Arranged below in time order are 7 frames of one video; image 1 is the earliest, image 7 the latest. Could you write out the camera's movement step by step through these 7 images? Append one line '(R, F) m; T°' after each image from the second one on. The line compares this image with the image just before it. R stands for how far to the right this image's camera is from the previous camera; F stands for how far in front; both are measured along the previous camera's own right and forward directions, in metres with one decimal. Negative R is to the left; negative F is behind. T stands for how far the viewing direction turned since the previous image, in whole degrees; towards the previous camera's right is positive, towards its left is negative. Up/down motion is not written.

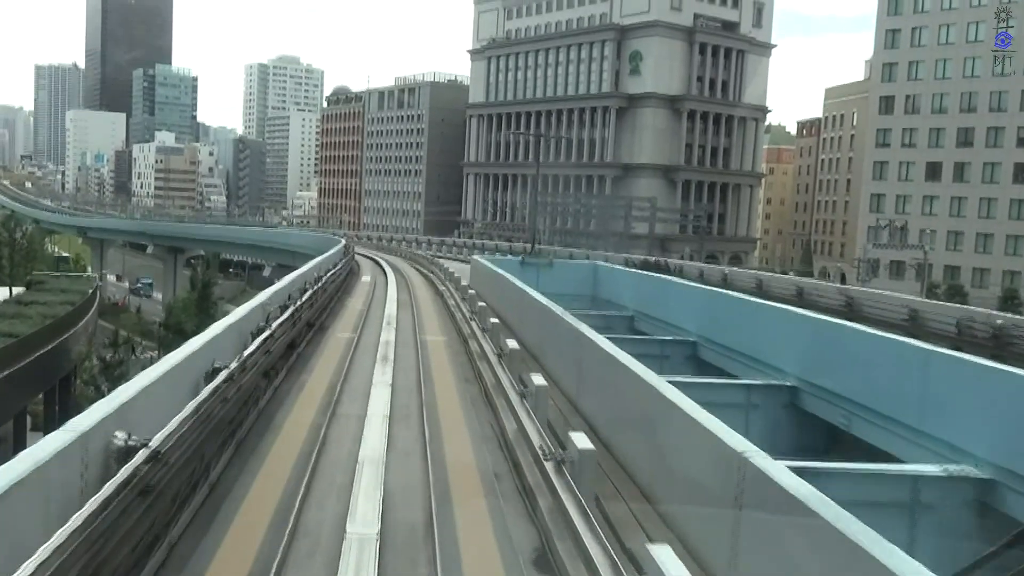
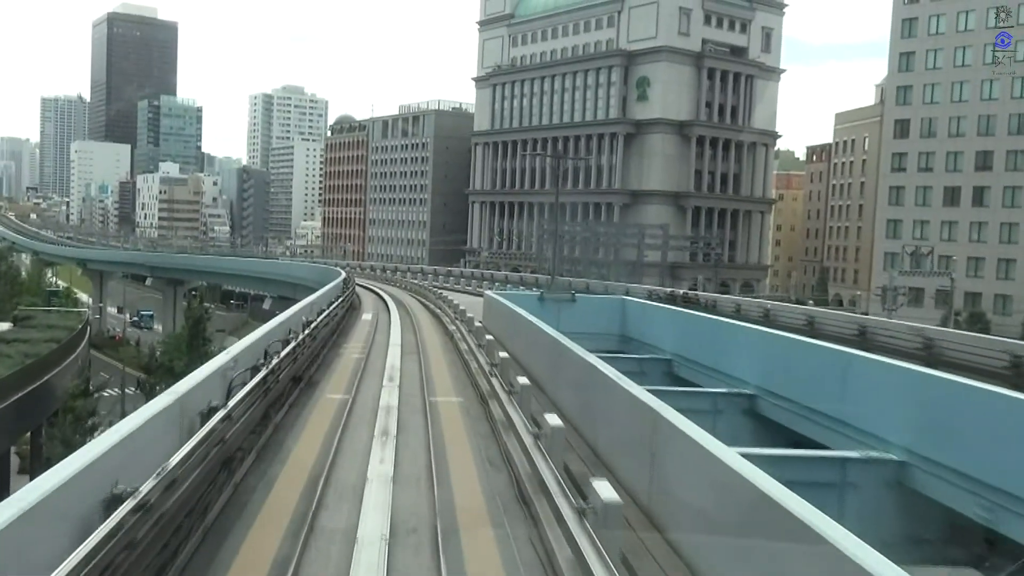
(-0.2, +1.3) m; 0°
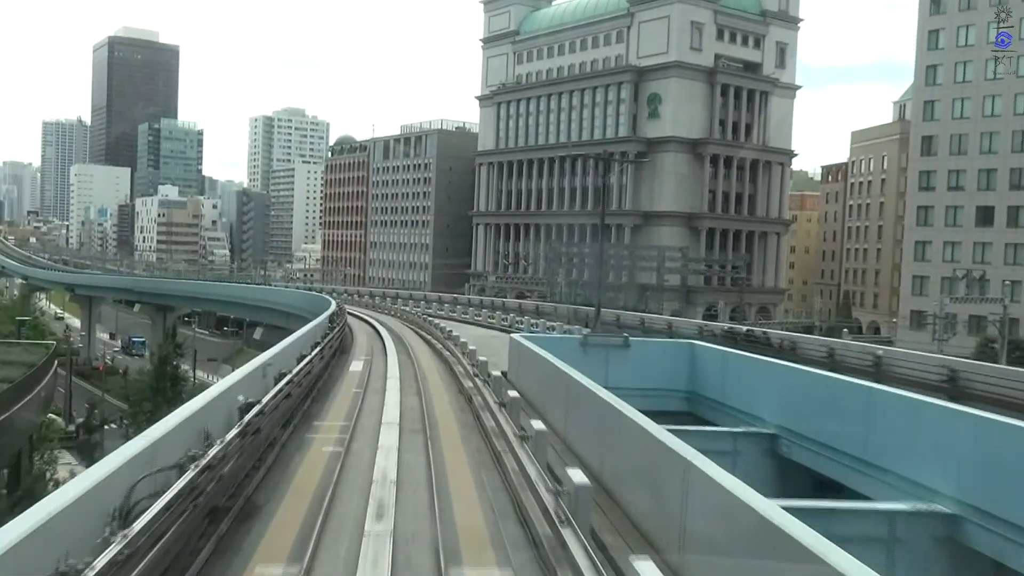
(-0.3, +2.6) m; 0°
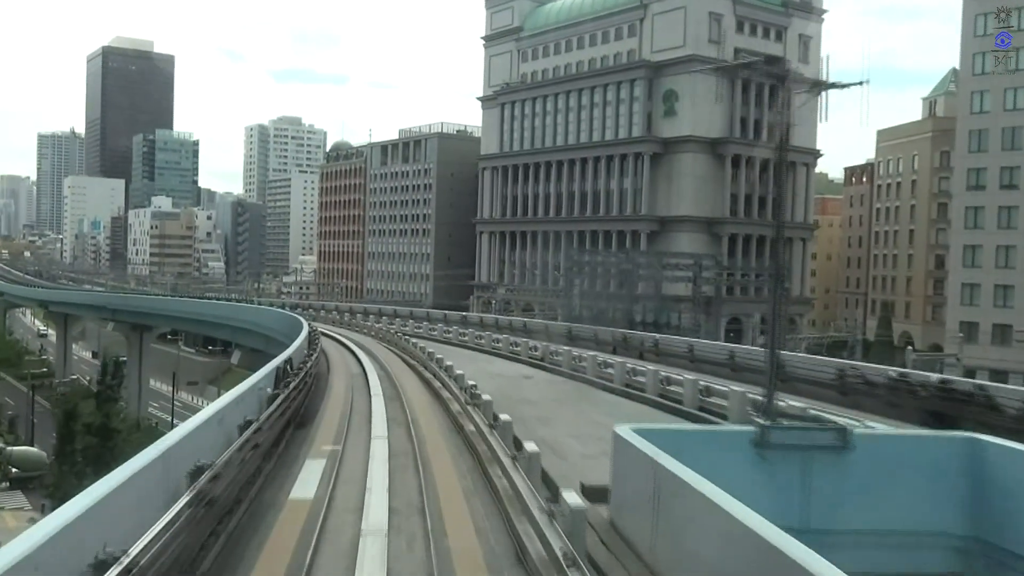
(-0.5, +4.2) m; 0°
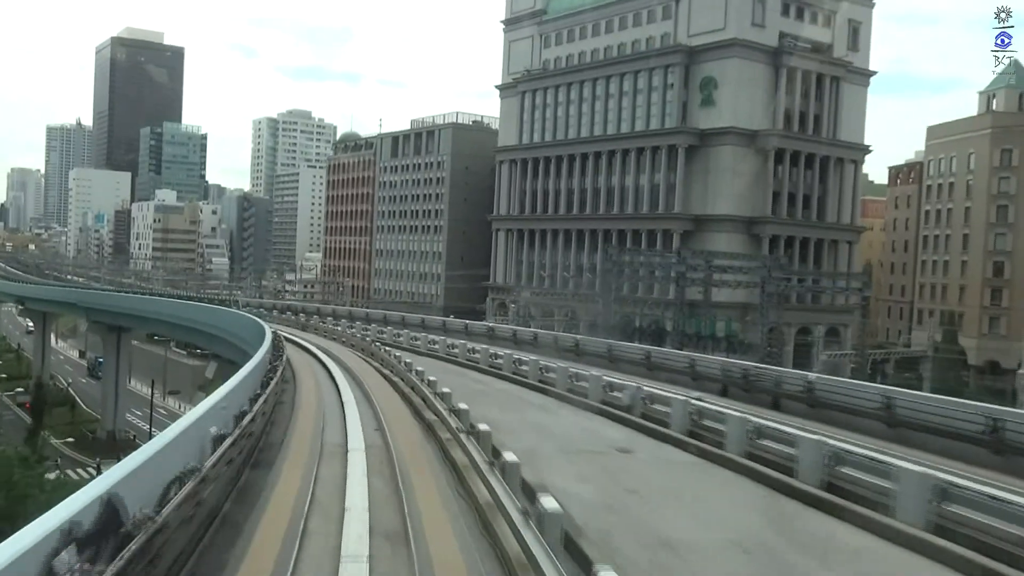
(-0.6, +4.7) m; -1°
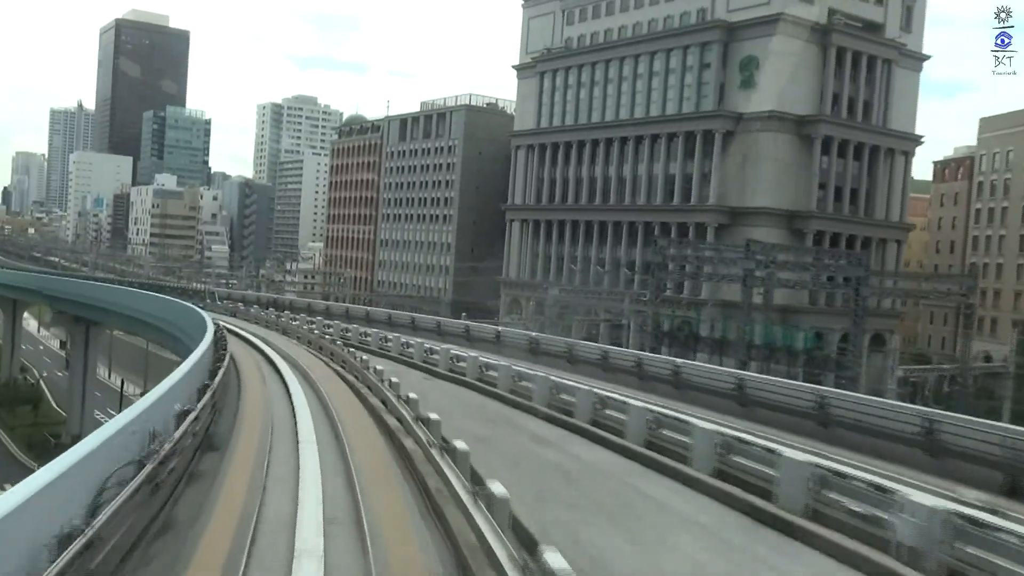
(-0.7, +4.5) m; 0°
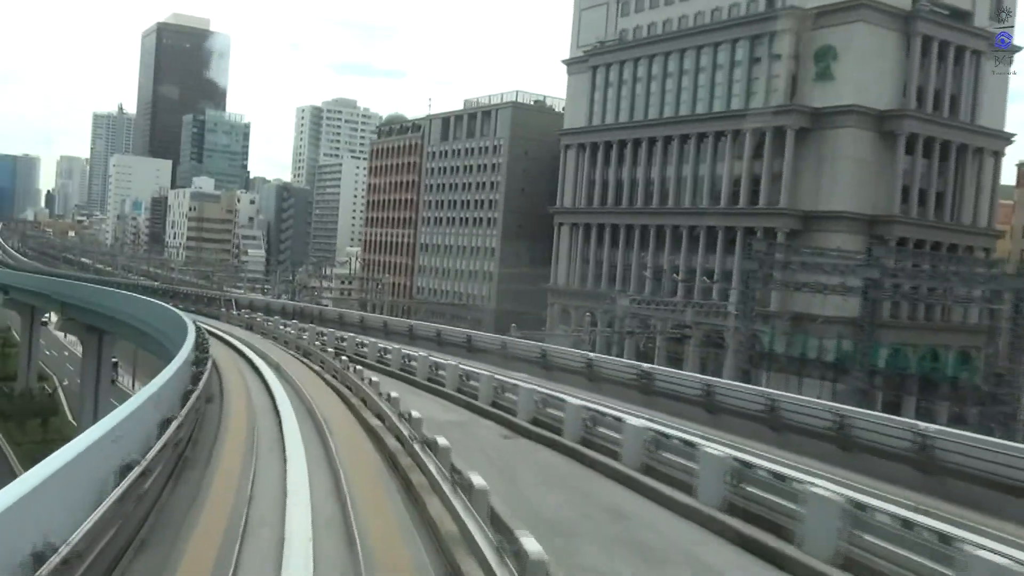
(-0.7, +3.5) m; -2°
